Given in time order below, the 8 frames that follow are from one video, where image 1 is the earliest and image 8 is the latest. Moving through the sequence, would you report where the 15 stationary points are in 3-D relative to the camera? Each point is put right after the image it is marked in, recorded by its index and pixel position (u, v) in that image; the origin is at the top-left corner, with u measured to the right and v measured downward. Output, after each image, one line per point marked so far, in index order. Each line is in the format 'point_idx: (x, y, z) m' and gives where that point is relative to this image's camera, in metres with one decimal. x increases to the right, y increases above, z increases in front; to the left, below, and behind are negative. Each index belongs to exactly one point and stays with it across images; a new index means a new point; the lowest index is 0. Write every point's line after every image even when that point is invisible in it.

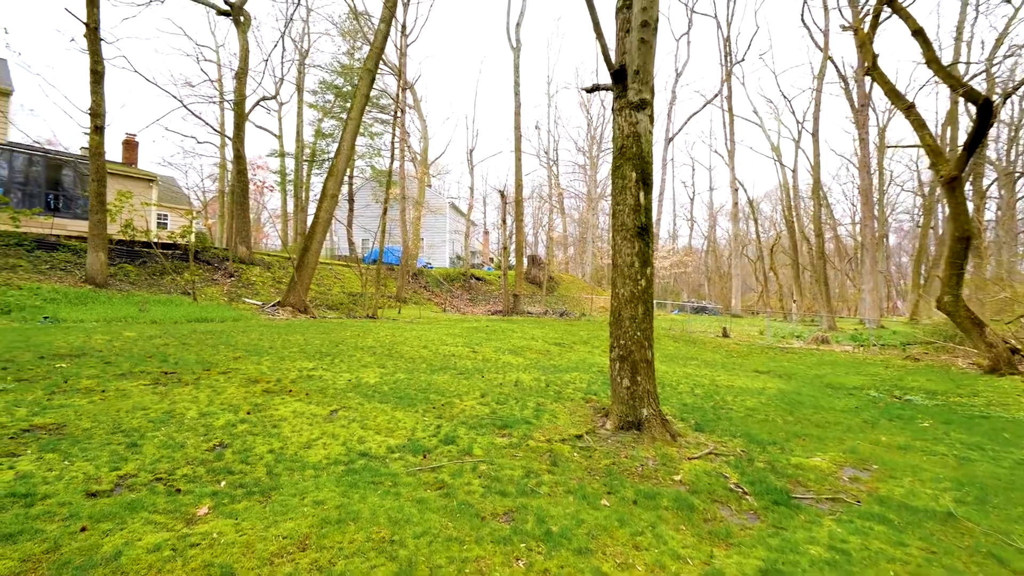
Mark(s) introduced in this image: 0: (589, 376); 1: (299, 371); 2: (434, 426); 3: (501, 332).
0: (+1.1, -1.3, +6.9) m
1: (-2.6, -1.0, +5.7) m
2: (-0.7, -1.2, +4.0) m
3: (-0.2, -1.0, +11.3) m
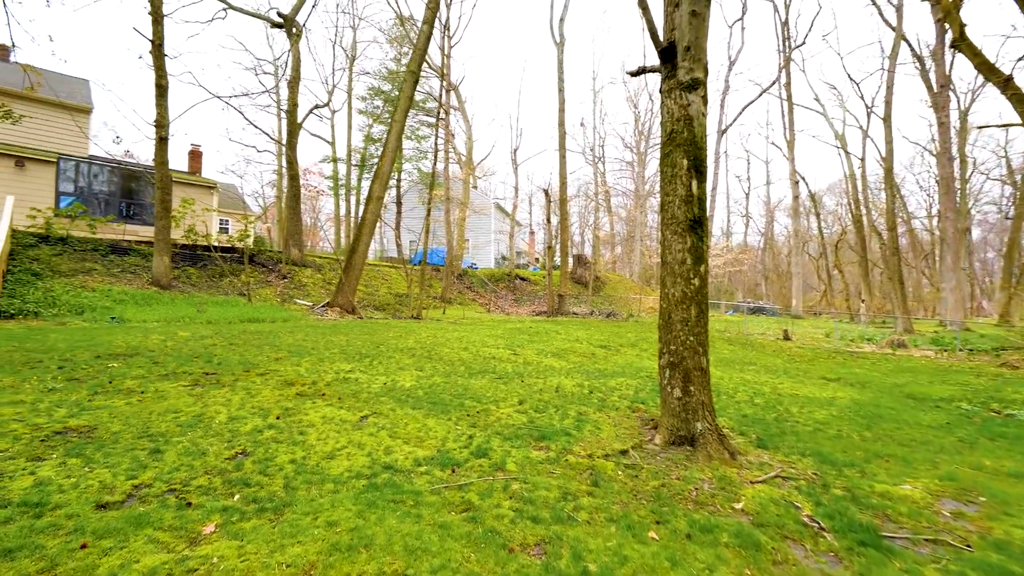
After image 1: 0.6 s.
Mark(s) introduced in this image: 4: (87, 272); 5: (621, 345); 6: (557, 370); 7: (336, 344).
0: (+1.7, -1.3, +6.4) m
1: (-2.1, -1.0, +5.6) m
2: (-0.4, -1.2, +3.8) m
3: (+0.8, -1.0, +11.0) m
4: (-11.0, +0.4, +12.2) m
5: (+2.3, -1.2, +10.0) m
6: (+0.7, -1.2, +6.8) m
7: (-3.0, -0.9, +8.0) m
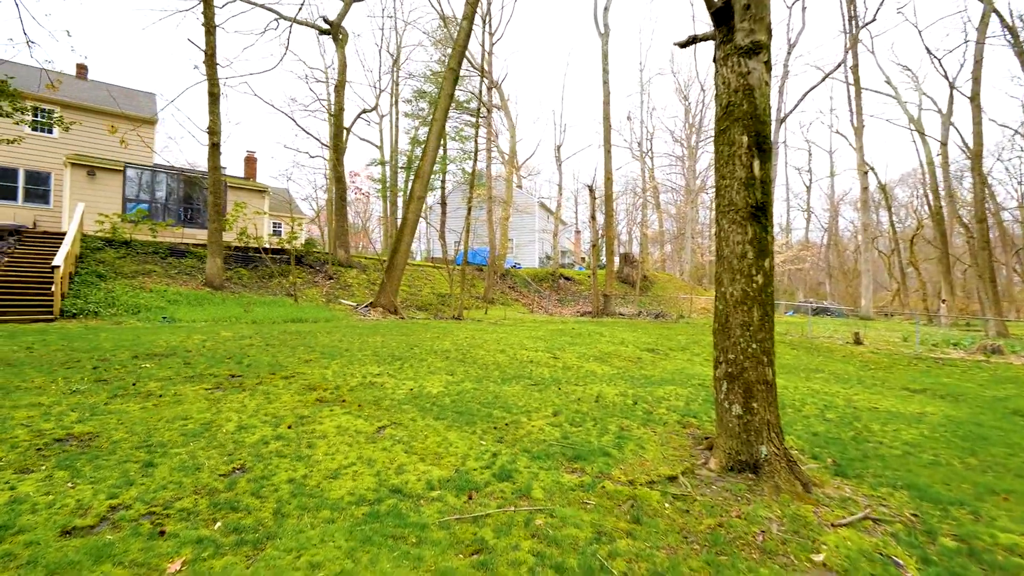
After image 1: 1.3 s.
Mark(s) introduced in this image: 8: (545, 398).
0: (+2.2, -1.3, +5.8) m
1: (-1.7, -1.0, +5.4) m
2: (-0.2, -1.2, +3.4) m
3: (+1.7, -1.0, +10.4) m
4: (-9.9, +0.4, +12.8) m
5: (+3.1, -1.2, +9.3) m
6: (+1.2, -1.2, +6.2) m
7: (-2.4, -0.9, +7.8) m
8: (+0.3, -1.2, +4.9) m
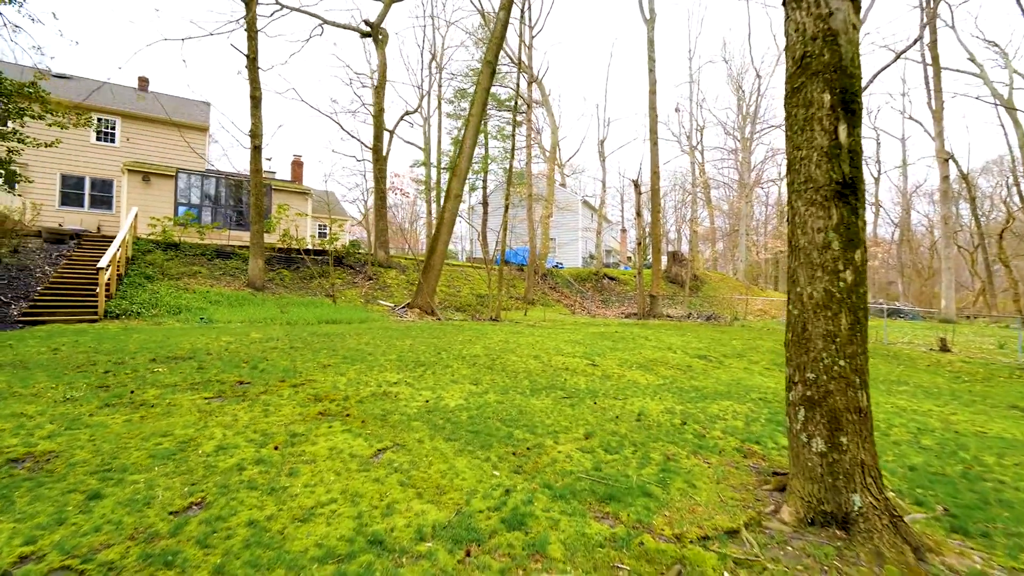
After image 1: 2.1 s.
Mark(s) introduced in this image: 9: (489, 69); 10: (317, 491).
0: (+2.5, -1.3, +5.0) m
1: (-1.4, -1.0, +4.9) m
2: (-0.1, -1.2, +2.8) m
3: (+2.5, -1.0, +9.6) m
4: (-8.9, +0.4, +13.1) m
5: (+3.8, -1.2, +8.4) m
6: (+1.5, -1.2, +5.5) m
7: (-1.8, -1.0, +7.4) m
8: (+0.6, -1.2, +4.3) m
9: (-0.7, +6.6, +14.1) m
10: (-1.1, -1.1, +2.6) m
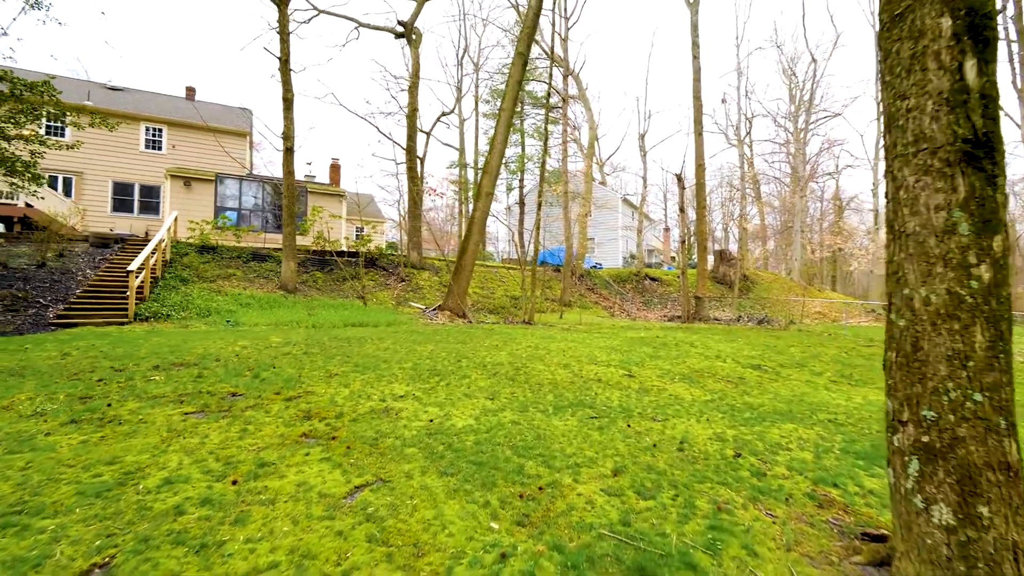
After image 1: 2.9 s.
0: (+2.7, -1.3, +4.1) m
1: (-1.2, -1.0, +4.4) m
2: (-0.1, -1.2, +2.1) m
3: (+3.1, -1.1, +8.8) m
4: (-8.0, +0.3, +13.2) m
5: (+4.3, -1.2, +7.4) m
6: (+1.7, -1.2, +4.7) m
7: (-1.4, -1.0, +6.9) m
8: (+0.7, -1.2, +3.6) m
9: (+0.3, +6.5, +13.5) m
10: (-1.1, -1.1, +2.0) m
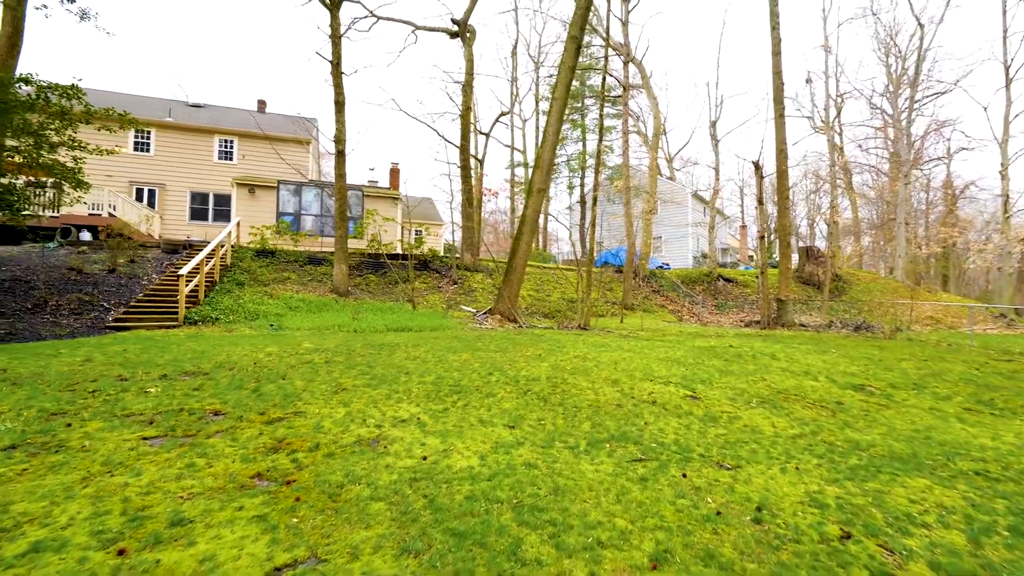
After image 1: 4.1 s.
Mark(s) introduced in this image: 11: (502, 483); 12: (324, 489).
0: (+2.8, -1.3, +2.9) m
1: (-1.1, -1.1, +3.7) m
2: (-0.2, -1.2, +1.3) m
3: (+3.8, -1.1, +7.4) m
4: (-6.5, +0.2, +13.3) m
5: (+4.8, -1.2, +5.9) m
6: (+1.9, -1.2, +3.6) m
7: (-0.9, -1.0, +6.2) m
8: (+0.7, -1.2, +2.6) m
9: (+1.7, +6.5, +12.6) m
10: (-1.3, -1.1, +1.3) m
11: (-0.1, -1.1, +2.8) m
12: (-1.0, -1.1, +2.6) m
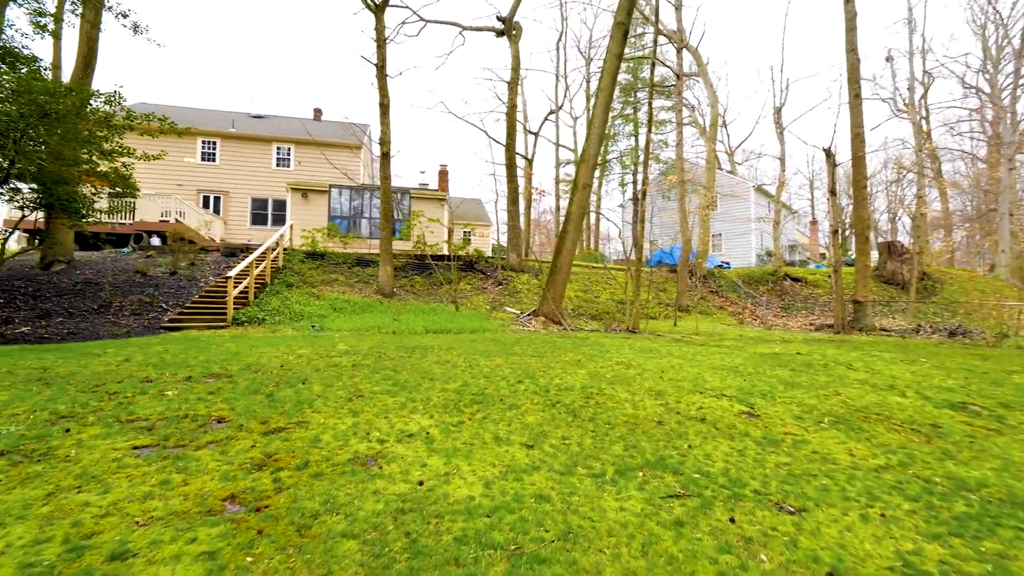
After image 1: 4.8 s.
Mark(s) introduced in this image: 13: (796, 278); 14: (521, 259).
0: (+2.8, -1.3, +2.1) m
1: (-0.9, -1.1, +3.3) m
2: (-0.4, -1.2, +0.9) m
3: (+4.3, -1.1, +6.5) m
4: (-5.3, +0.2, +13.6) m
5: (+5.1, -1.2, +4.9) m
6: (+2.0, -1.2, +2.9) m
7: (-0.5, -1.0, +5.8) m
8: (+0.7, -1.2, +2.1) m
9: (+2.8, +6.5, +11.9) m
10: (-1.4, -1.1, +1.0) m
11: (0.0, -1.1, +2.3) m
12: (-1.0, -1.1, +2.3) m
13: (+11.8, +0.4, +19.6) m
14: (+0.3, +1.1, +17.6) m
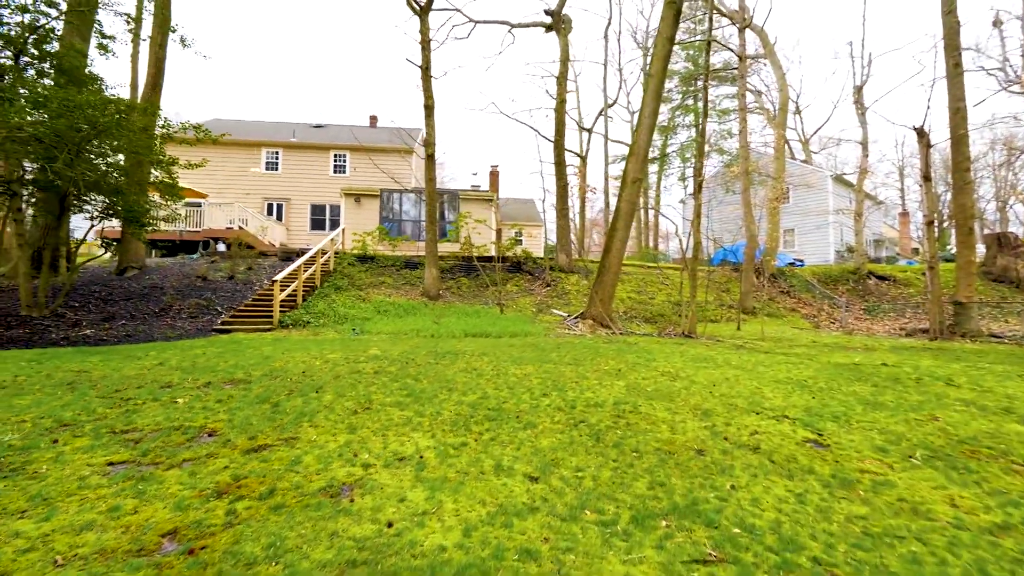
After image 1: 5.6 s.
0: (+2.6, -1.3, +1.3) m
1: (-0.9, -1.1, +3.0) m
2: (-0.7, -1.2, +0.5) m
3: (+4.7, -1.1, +5.4) m
4: (-3.9, +0.1, +13.7) m
5: (+5.3, -1.2, +3.7) m
6: (+2.0, -1.2, +2.2) m
7: (-0.2, -1.1, +5.4) m
8: (+0.6, -1.2, +1.5) m
9: (+3.8, +6.4, +11.0) m
10: (-1.7, -1.2, +0.7) m
11: (-0.2, -1.2, +1.9) m
12: (-1.1, -1.1, +1.9) m
13: (+13.7, +0.4, +17.5) m
14: (+2.1, +1.0, +17.0) m
